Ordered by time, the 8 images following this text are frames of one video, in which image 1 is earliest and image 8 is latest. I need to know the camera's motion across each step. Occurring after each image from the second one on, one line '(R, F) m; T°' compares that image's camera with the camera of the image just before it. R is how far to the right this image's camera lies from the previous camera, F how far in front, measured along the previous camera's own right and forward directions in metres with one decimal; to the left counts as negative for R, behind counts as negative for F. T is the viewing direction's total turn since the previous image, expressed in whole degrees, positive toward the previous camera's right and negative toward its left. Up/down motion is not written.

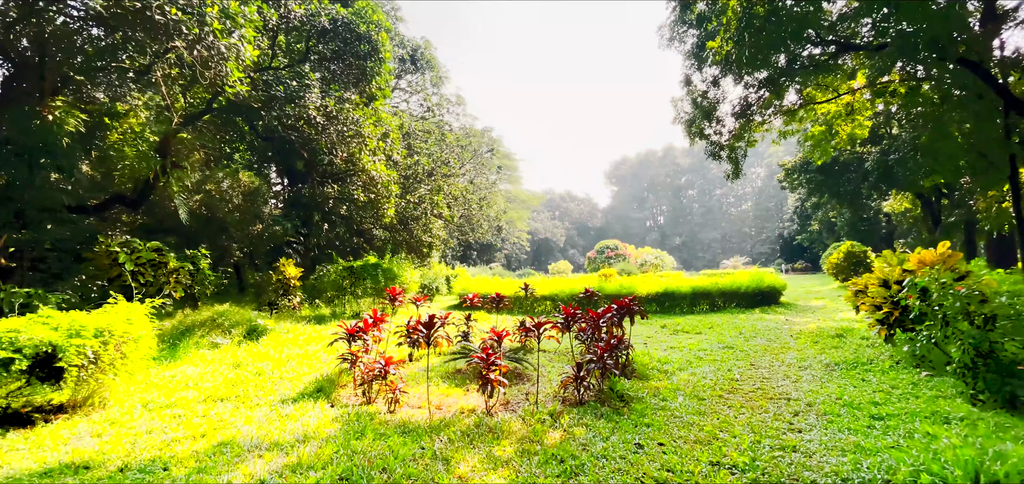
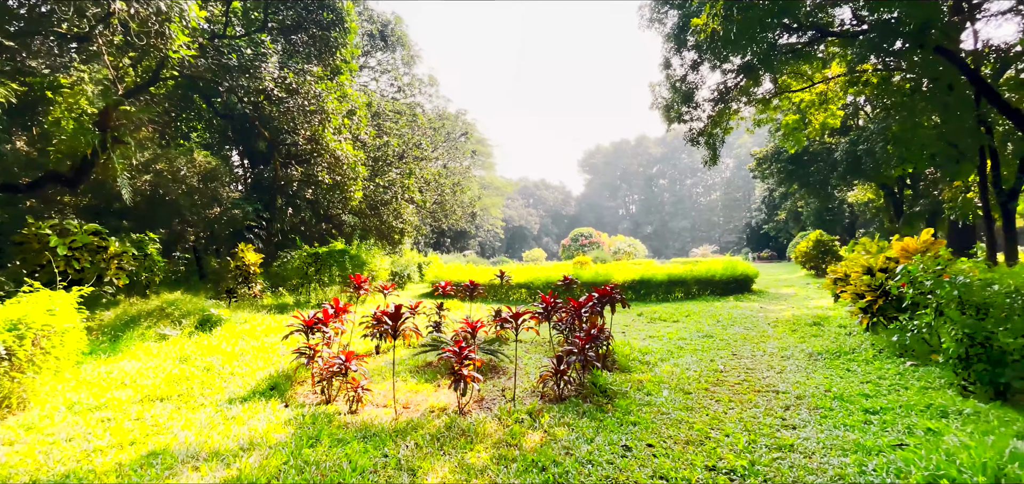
(0.0, +0.3) m; +3°
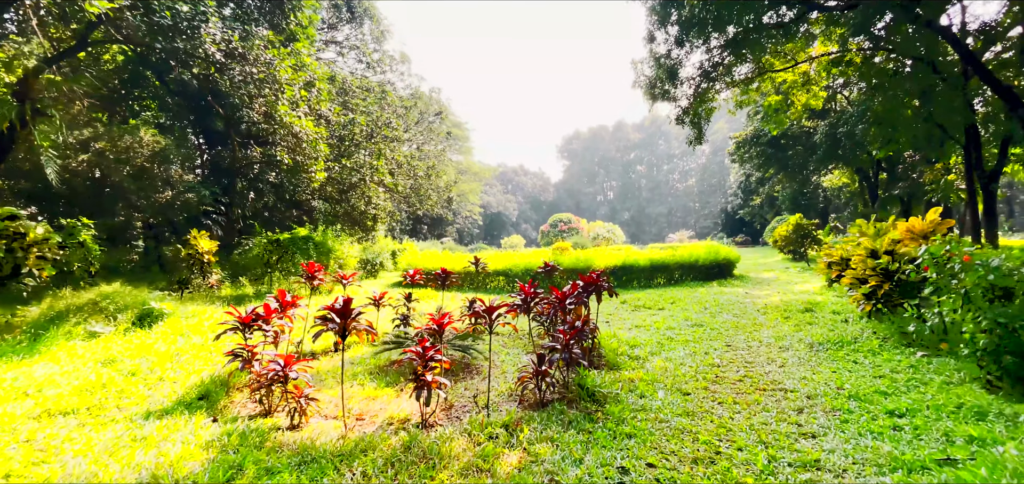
(0.0, +0.4) m; +3°
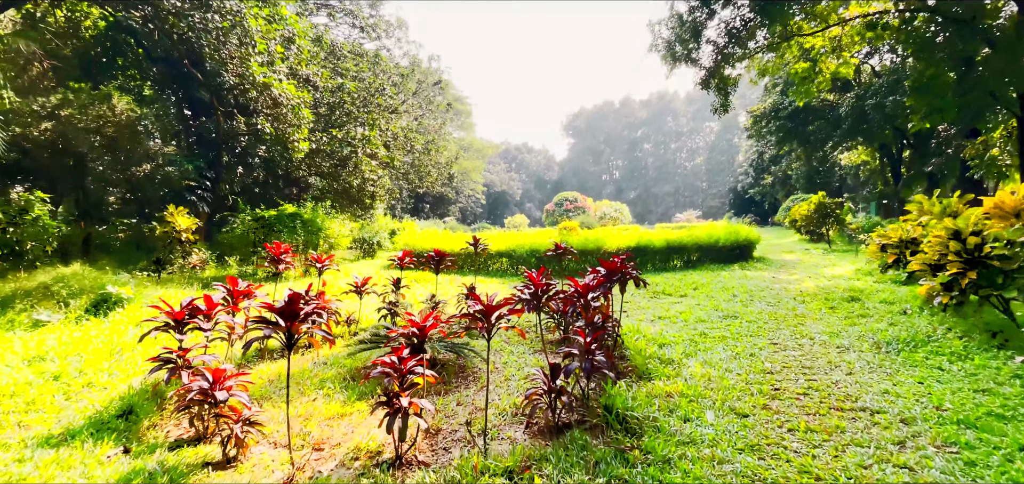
(0.0, +0.6) m; 0°
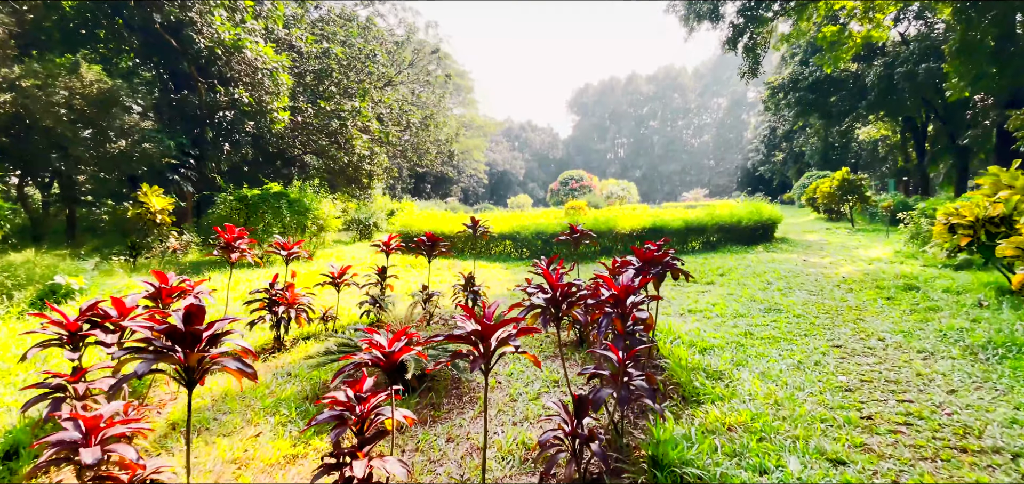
(0.0, +0.6) m; 0°
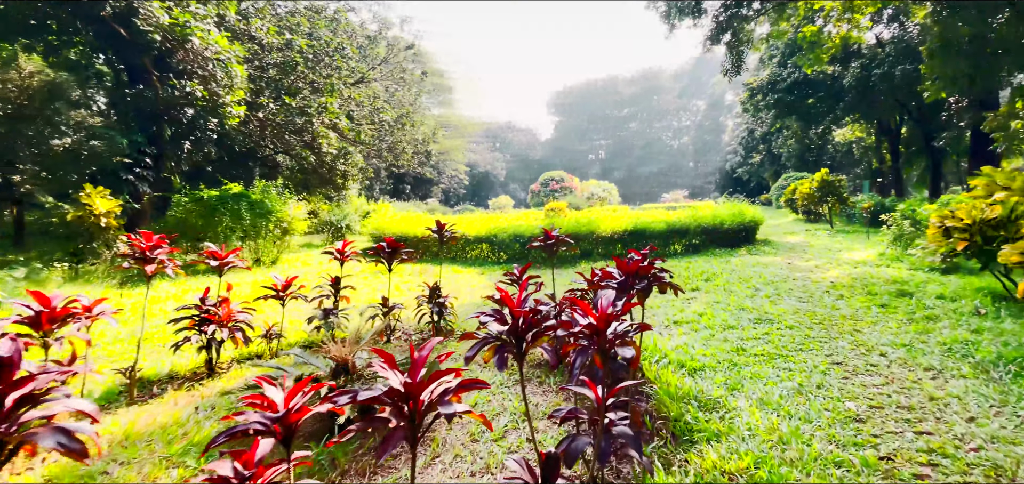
(+0.1, +0.3) m; +2°
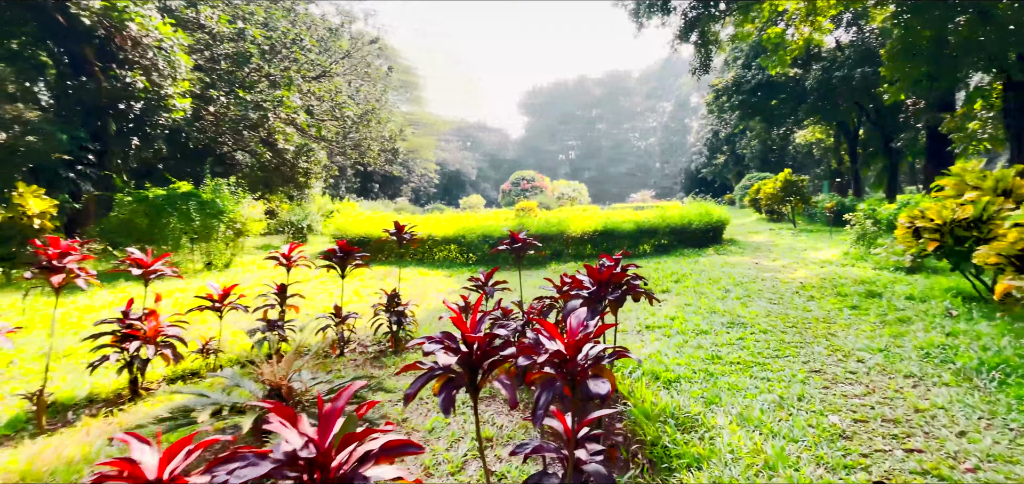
(0.0, +0.2) m; +3°
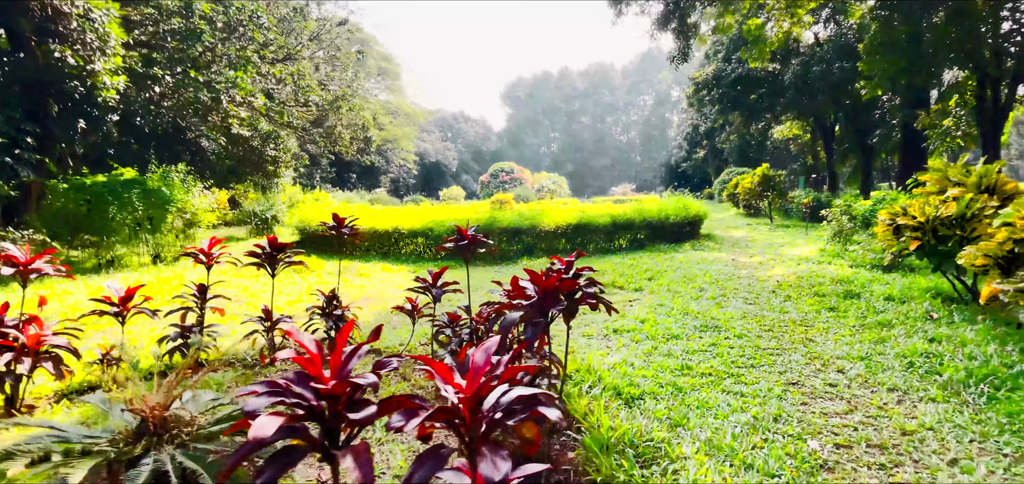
(+0.1, +0.3) m; +2°
